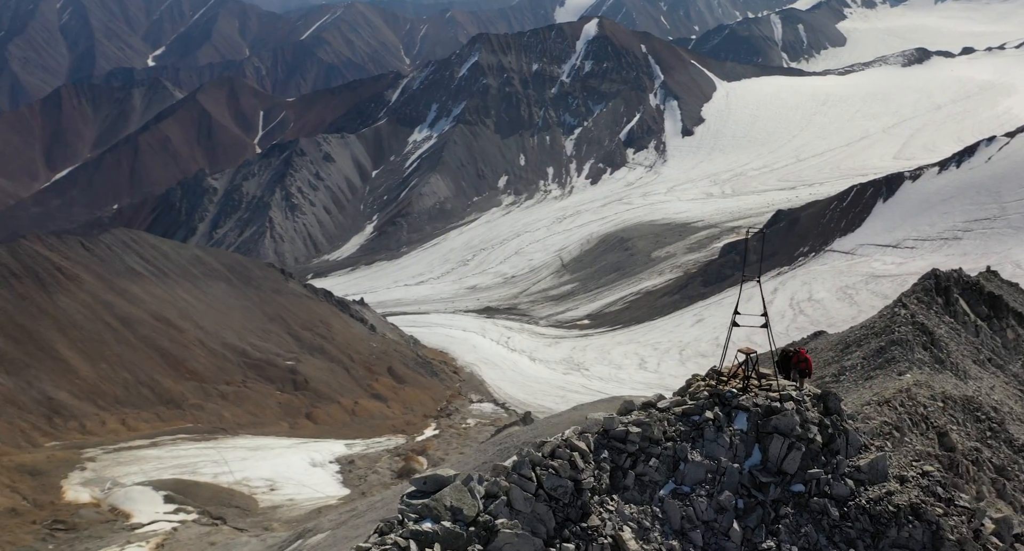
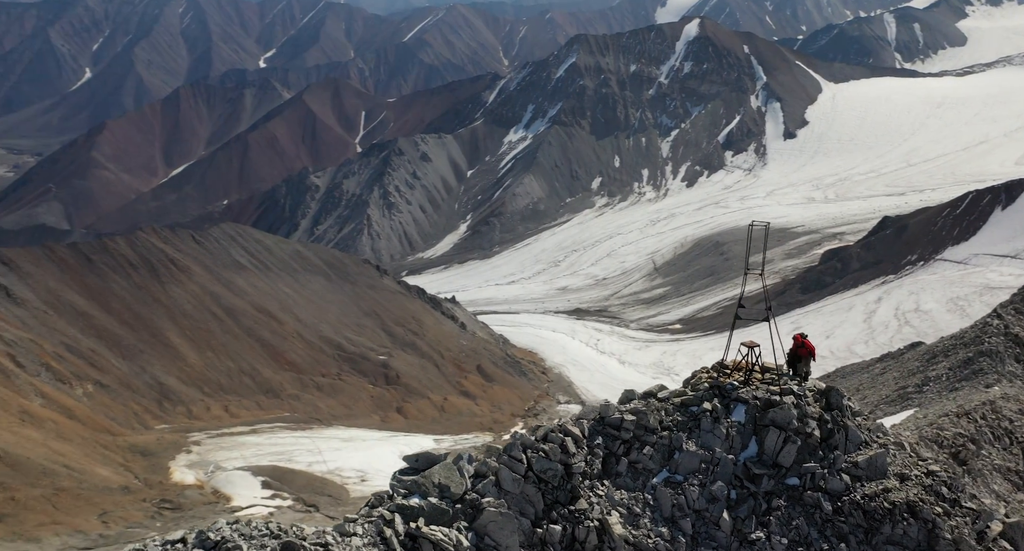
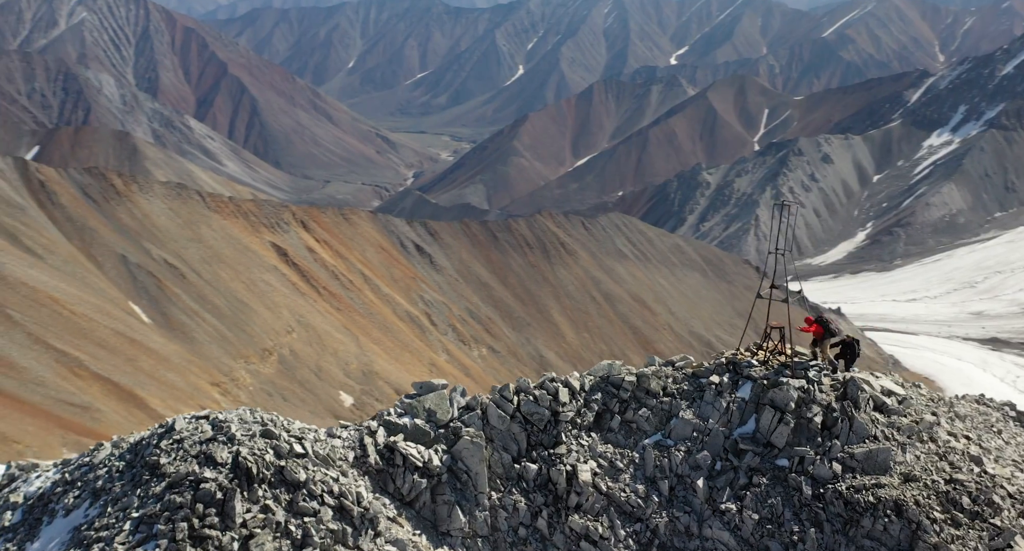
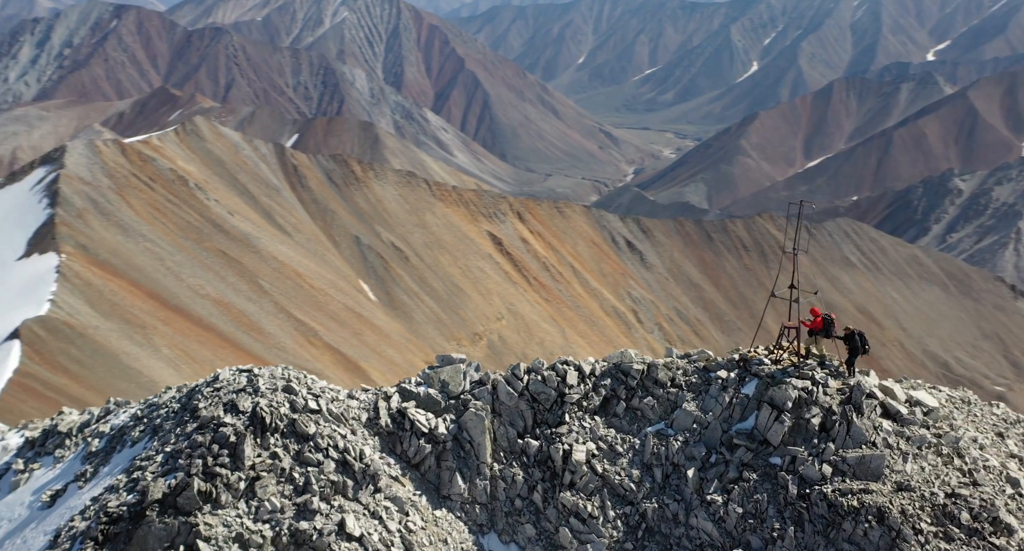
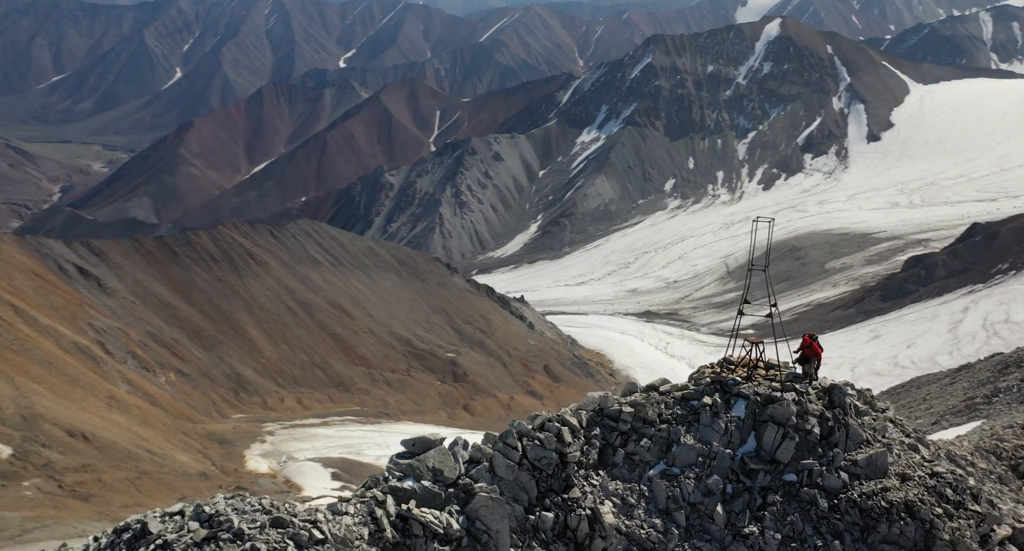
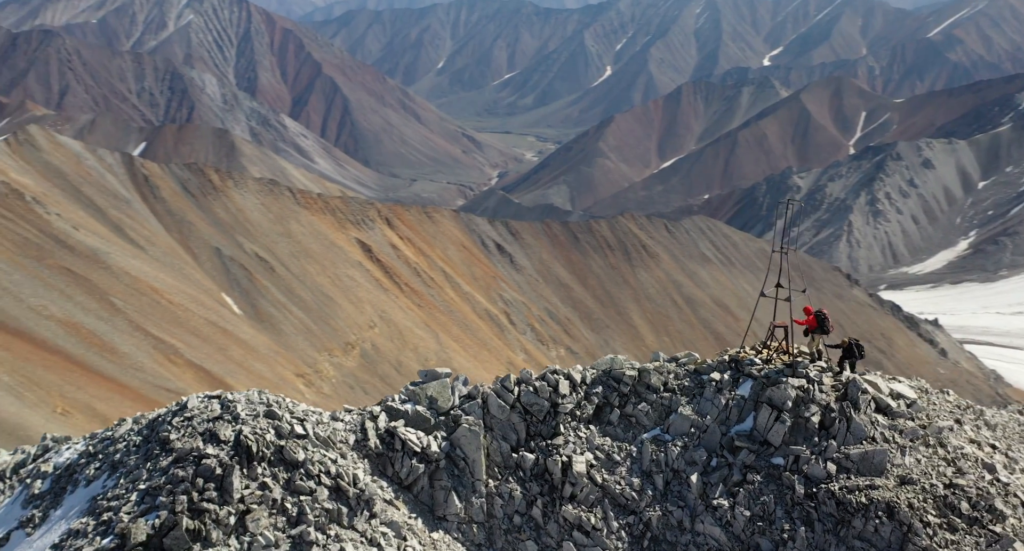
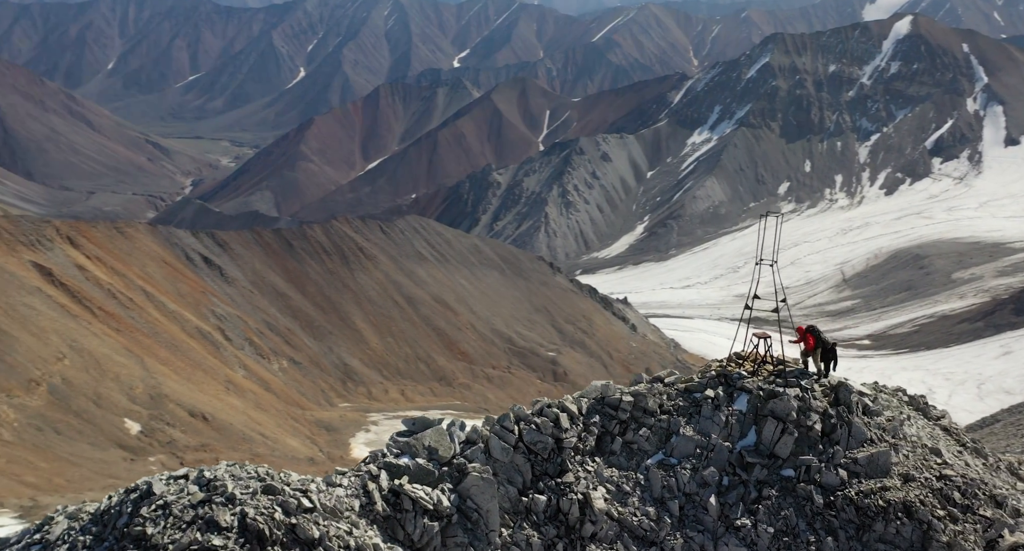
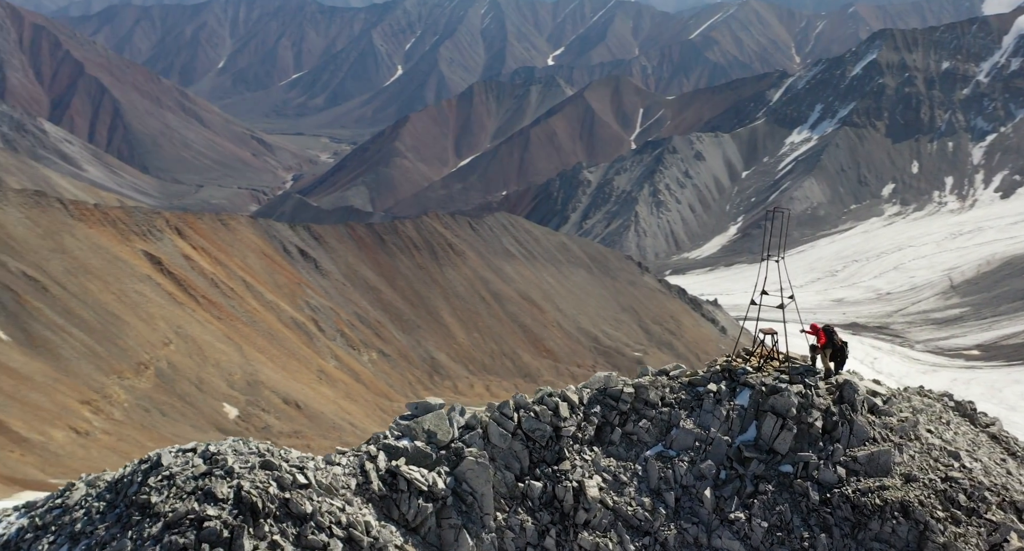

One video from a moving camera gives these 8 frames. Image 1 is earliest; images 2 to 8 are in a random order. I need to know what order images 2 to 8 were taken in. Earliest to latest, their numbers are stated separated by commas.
2, 5, 7, 8, 3, 6, 4
